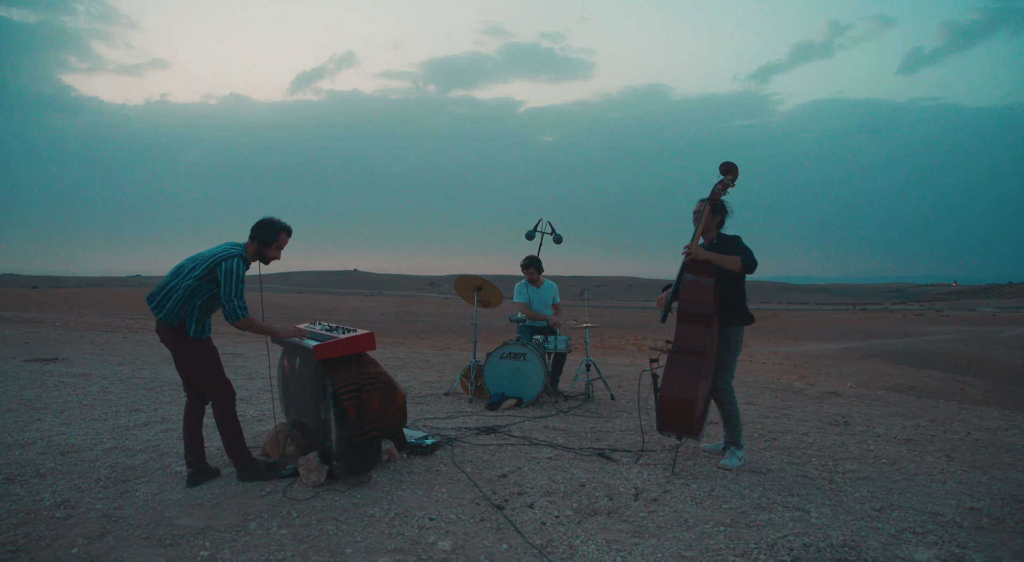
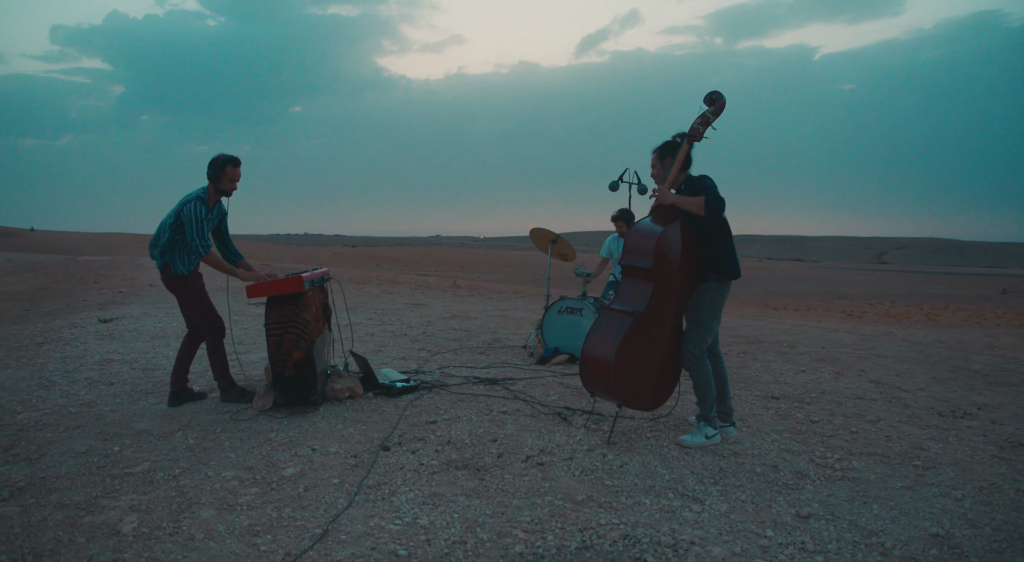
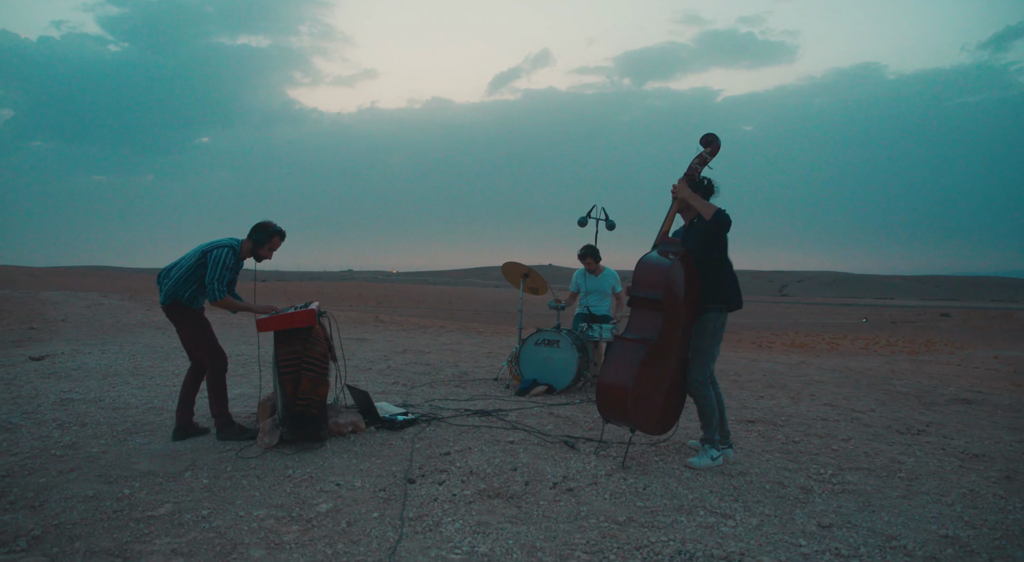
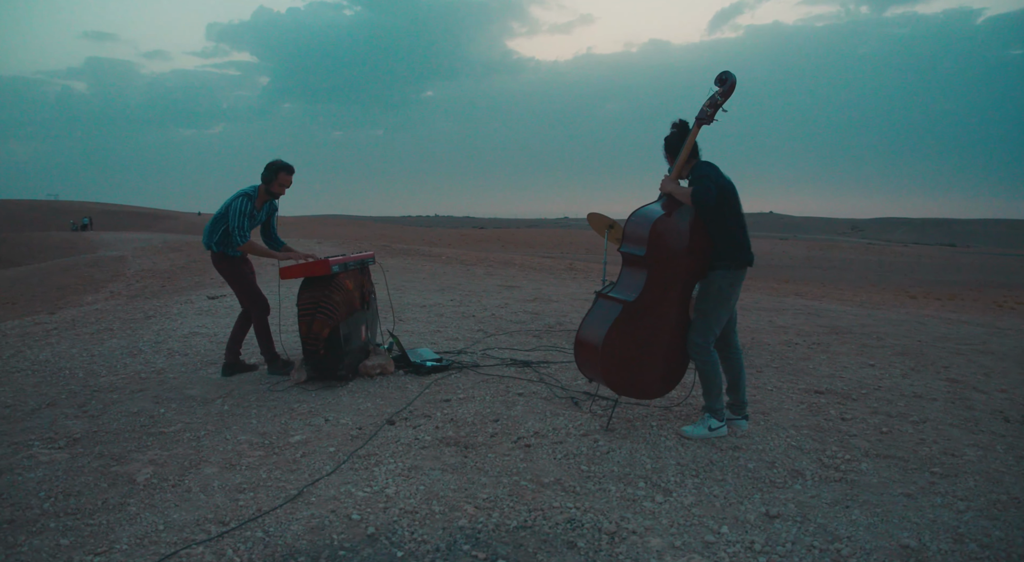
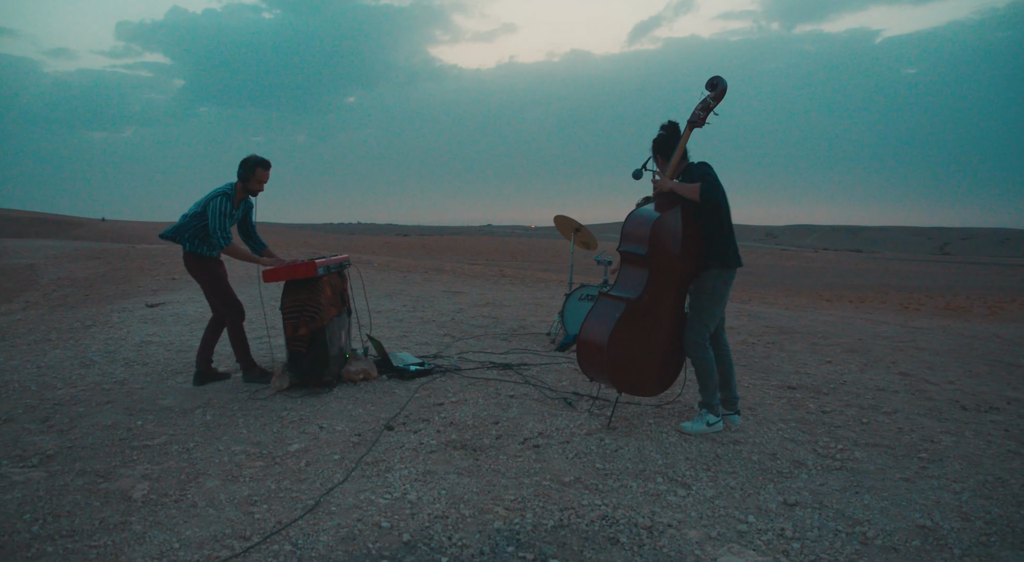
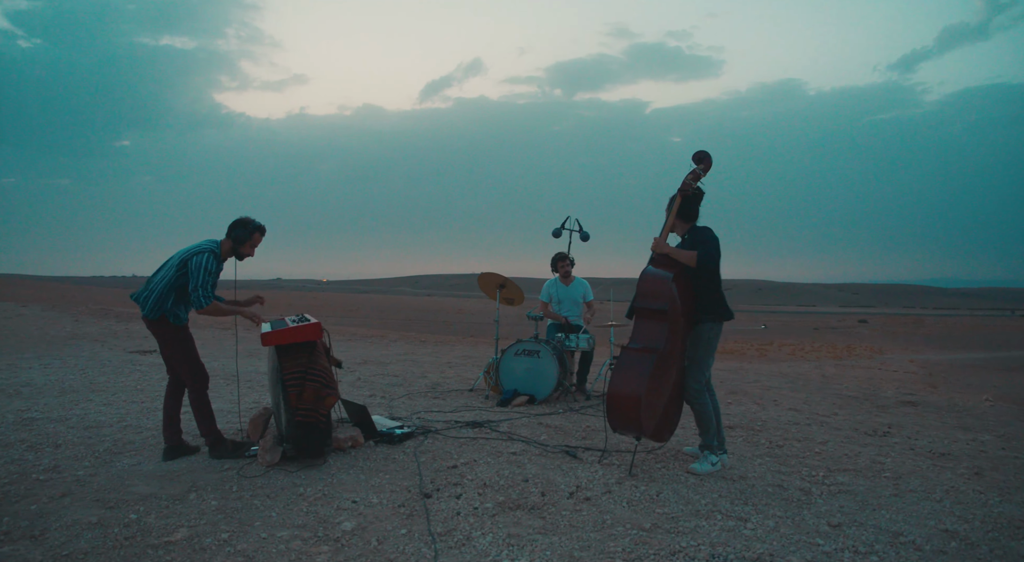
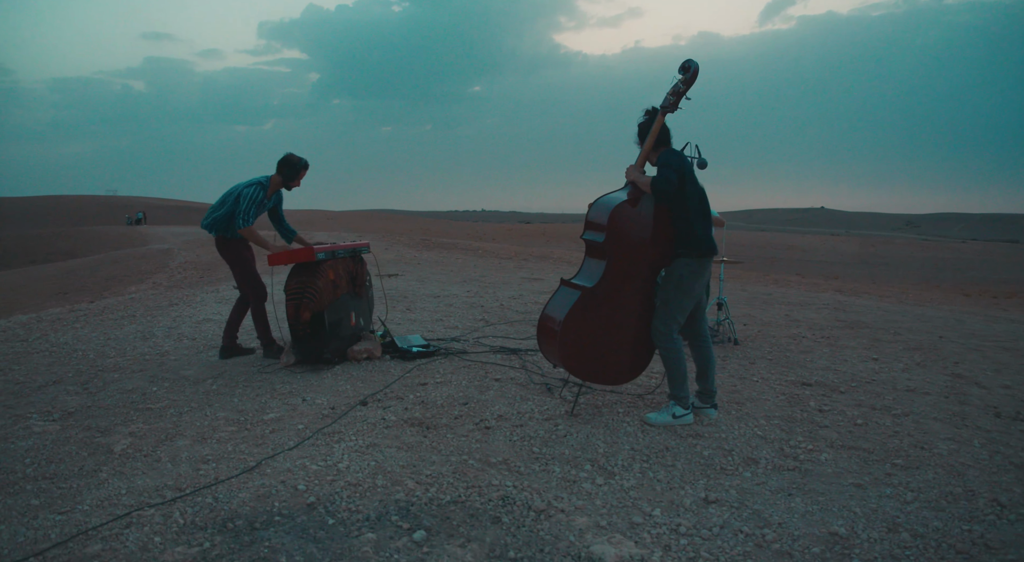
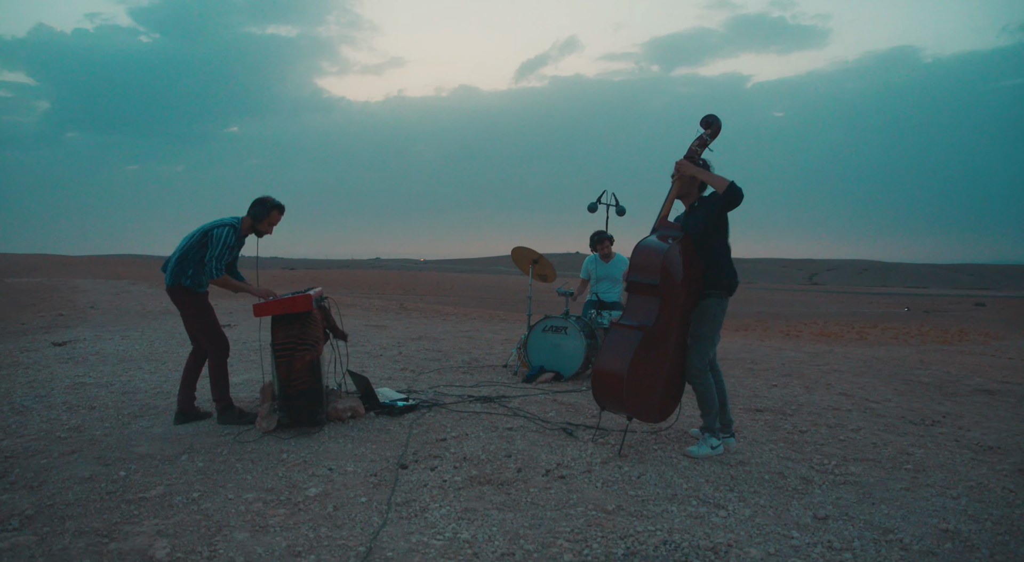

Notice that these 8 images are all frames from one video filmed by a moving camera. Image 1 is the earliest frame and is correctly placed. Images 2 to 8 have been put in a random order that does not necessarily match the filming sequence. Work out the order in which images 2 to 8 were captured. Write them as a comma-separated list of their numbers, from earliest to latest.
6, 3, 8, 2, 5, 4, 7
